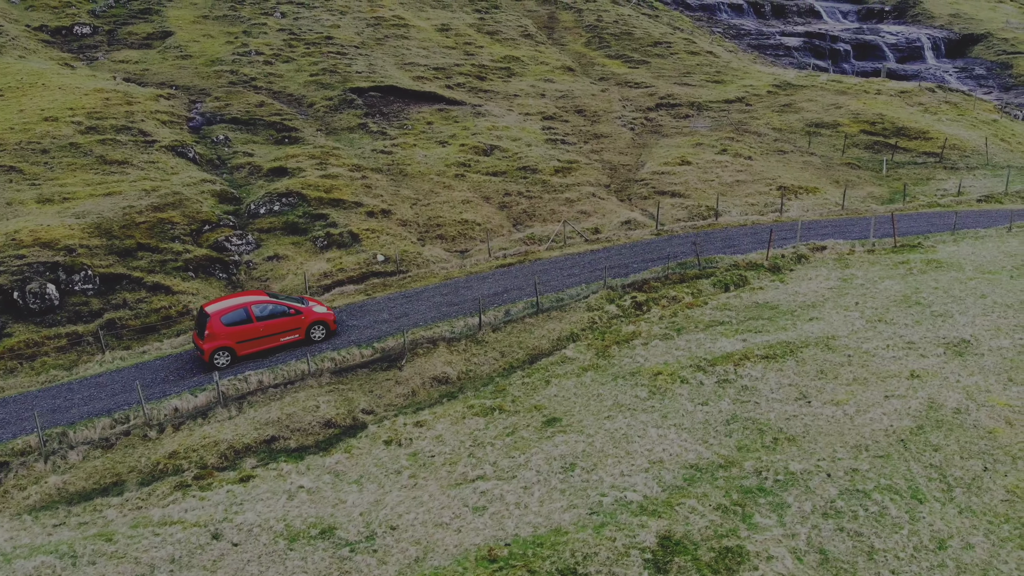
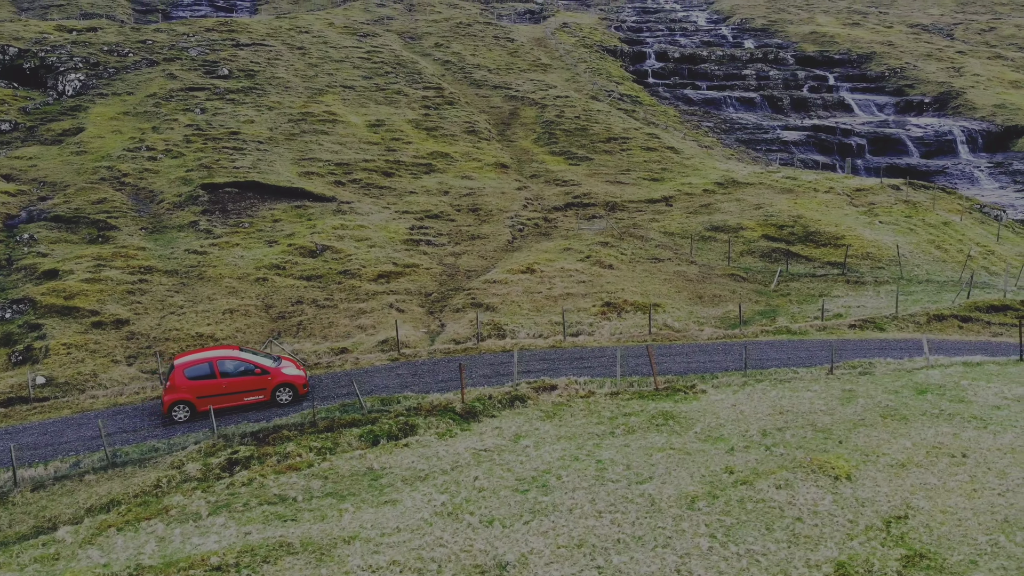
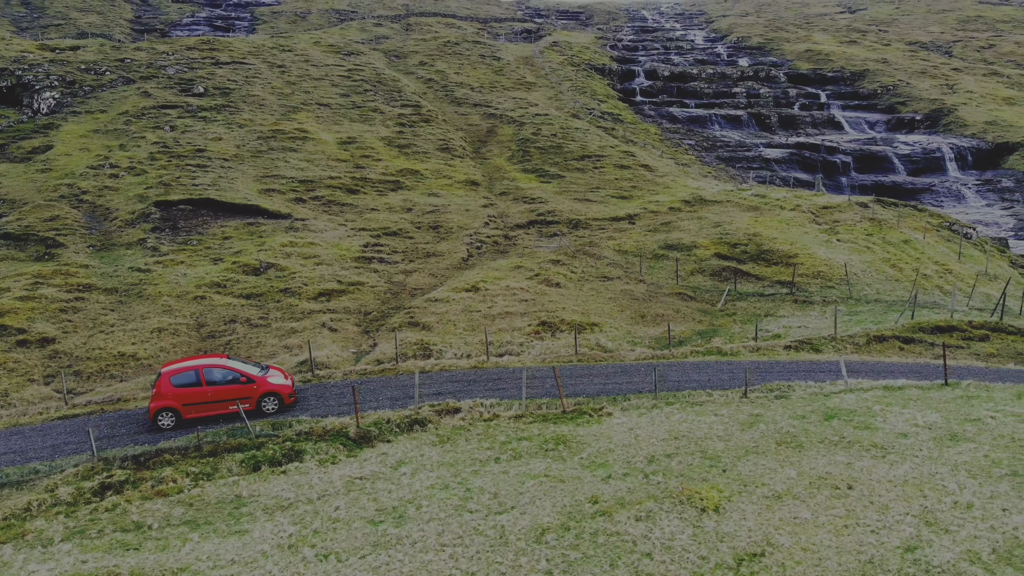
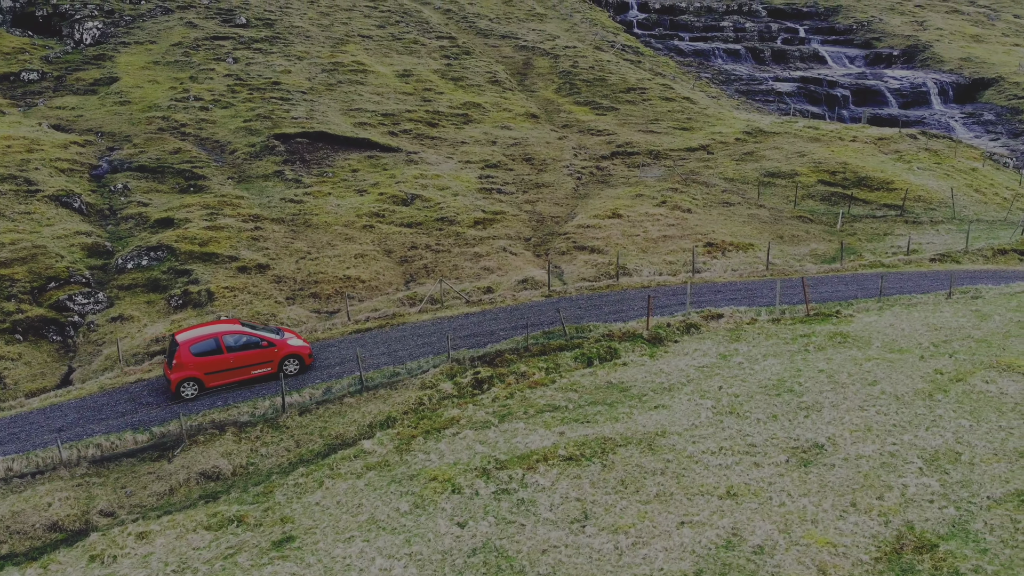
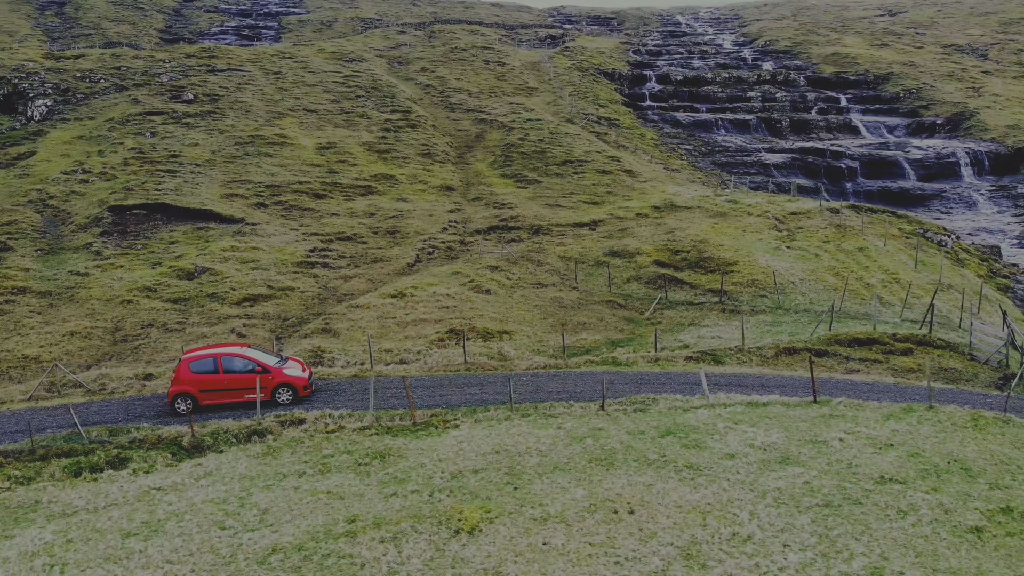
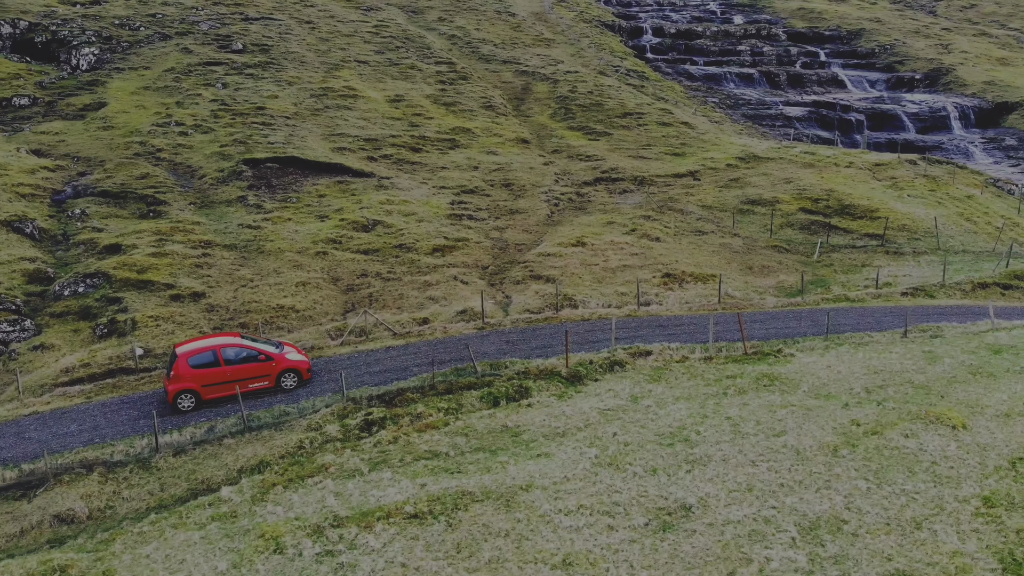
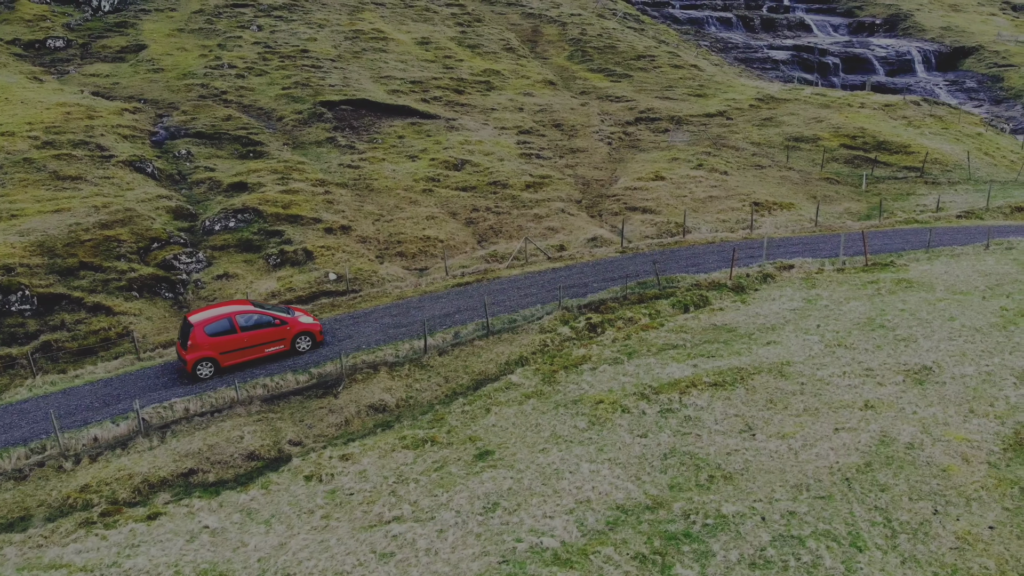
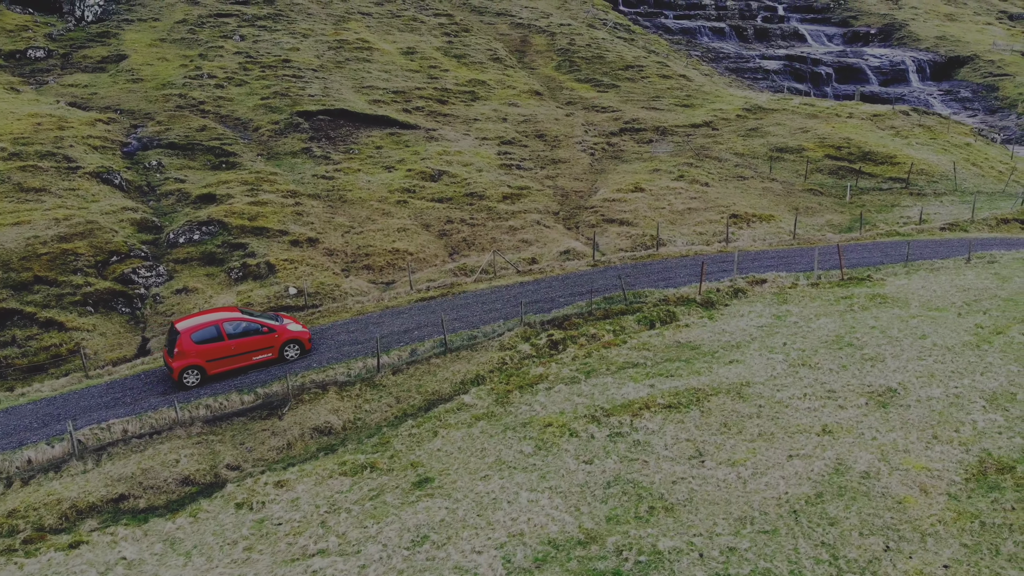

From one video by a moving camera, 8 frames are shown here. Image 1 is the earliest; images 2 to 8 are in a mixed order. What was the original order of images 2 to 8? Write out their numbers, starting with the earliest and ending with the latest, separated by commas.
7, 8, 4, 6, 2, 3, 5
